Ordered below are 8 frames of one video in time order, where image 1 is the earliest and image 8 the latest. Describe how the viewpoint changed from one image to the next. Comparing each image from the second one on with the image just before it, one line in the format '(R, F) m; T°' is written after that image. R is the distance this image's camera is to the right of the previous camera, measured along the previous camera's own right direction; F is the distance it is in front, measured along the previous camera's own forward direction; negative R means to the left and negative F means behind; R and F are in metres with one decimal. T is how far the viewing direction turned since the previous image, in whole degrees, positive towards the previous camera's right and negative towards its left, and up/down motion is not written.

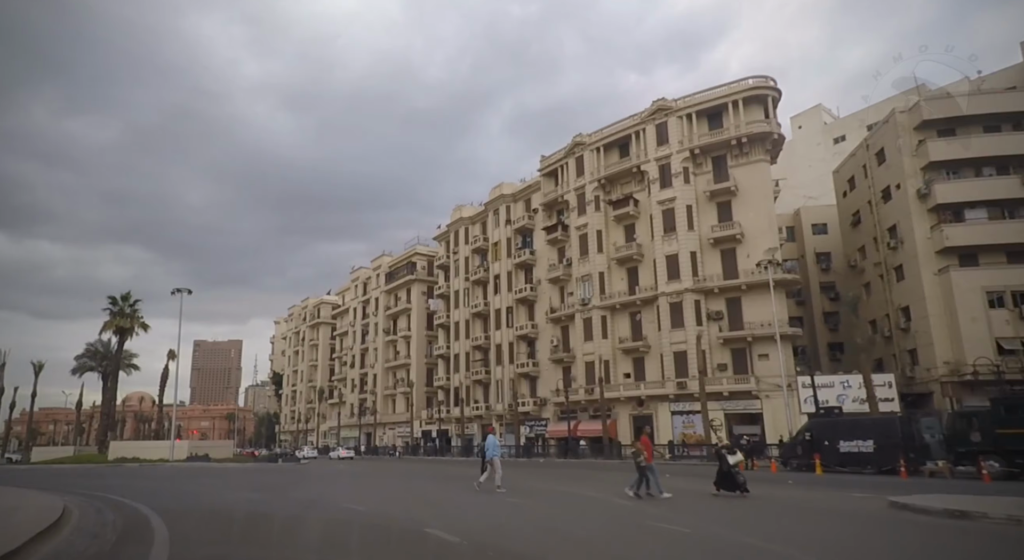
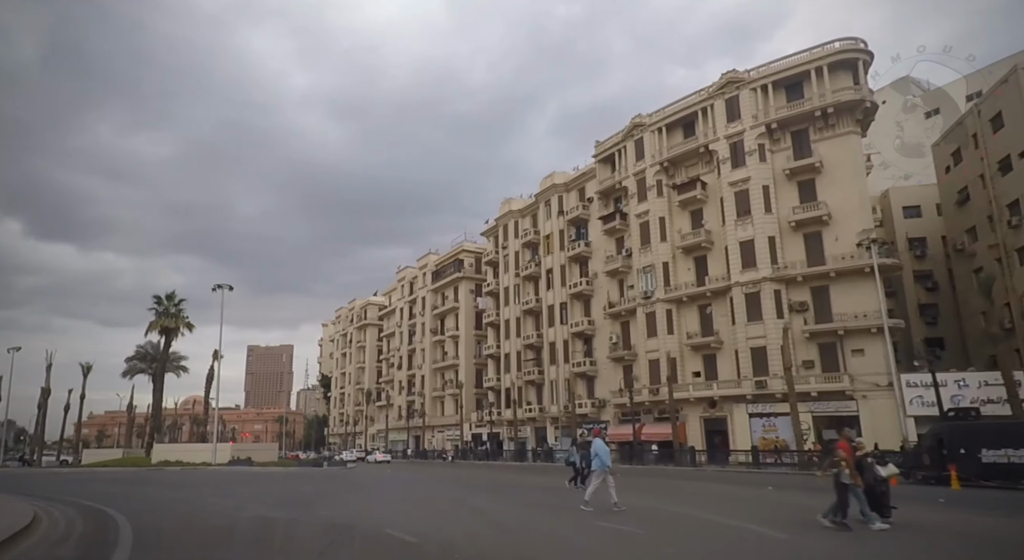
(-0.8, +3.3) m; -4°
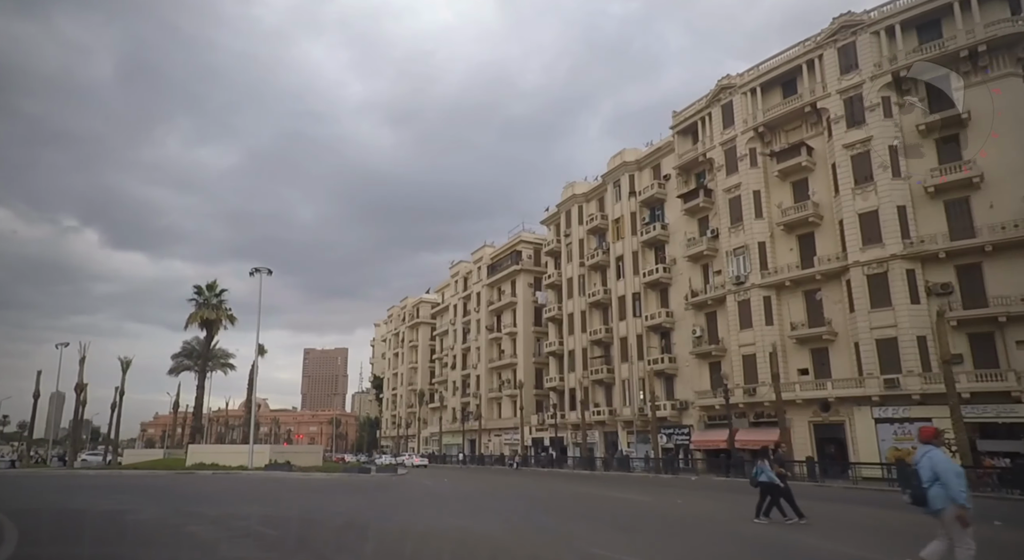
(-1.2, +5.3) m; -4°
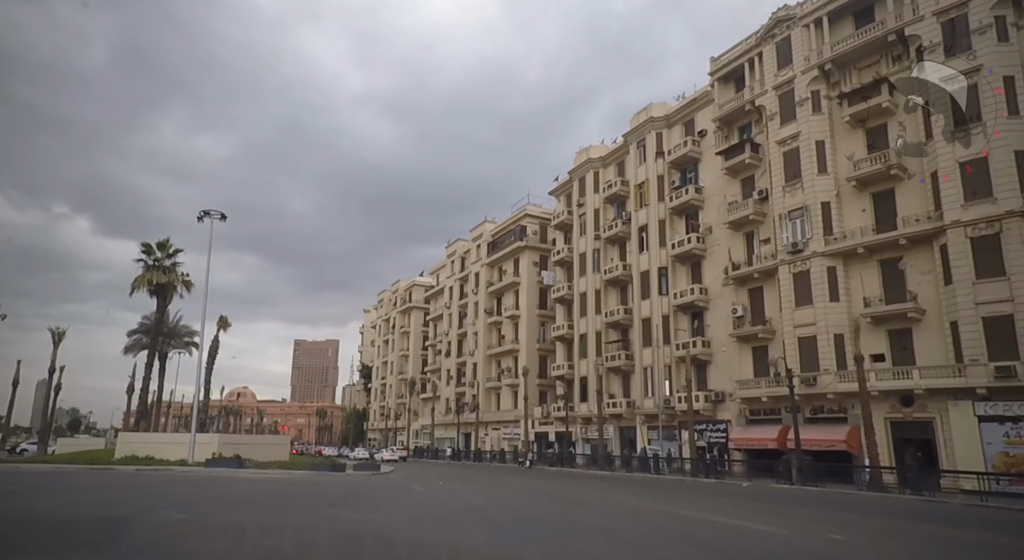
(-0.9, +6.7) m; +1°
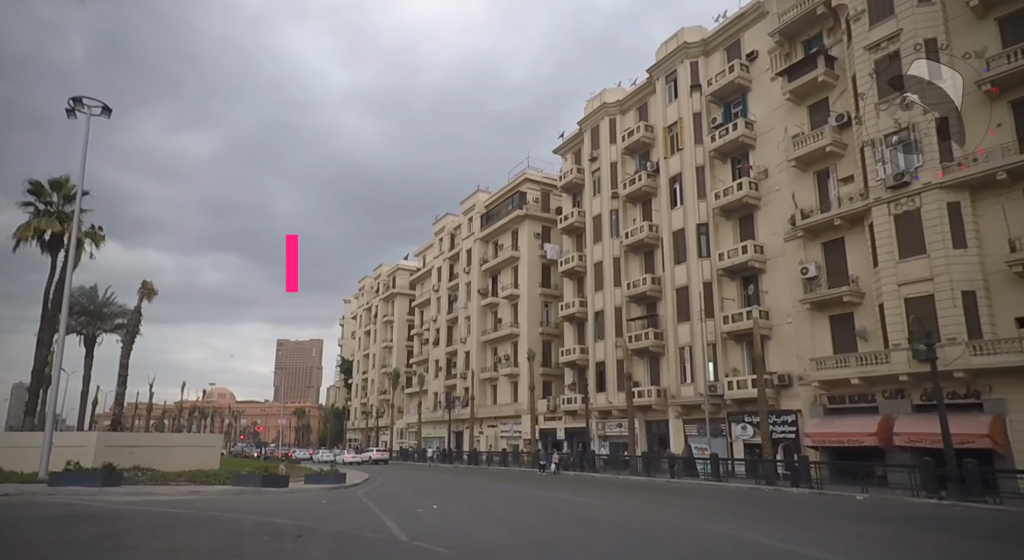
(-1.0, +8.4) m; +1°
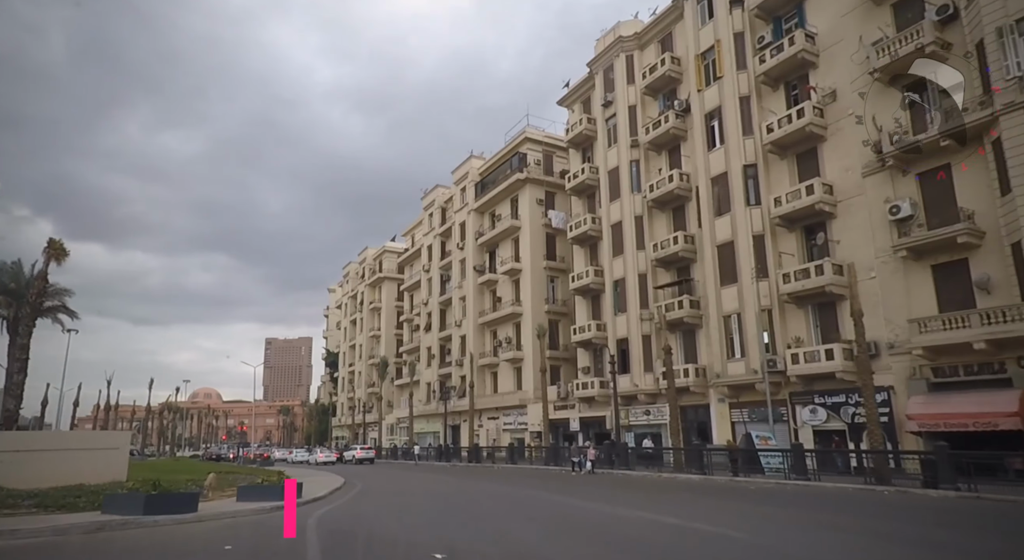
(-0.8, +6.4) m; +1°
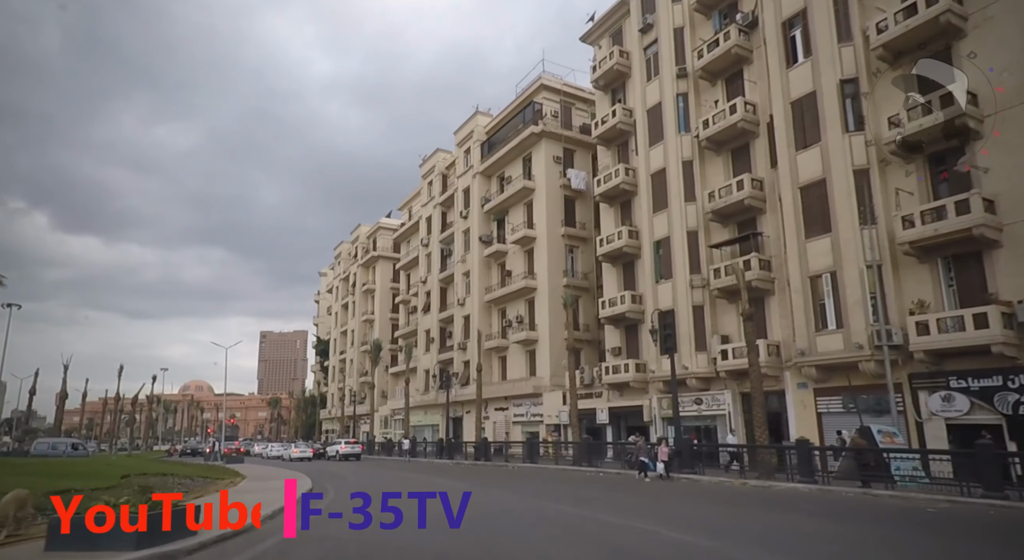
(-0.9, +6.7) m; 0°
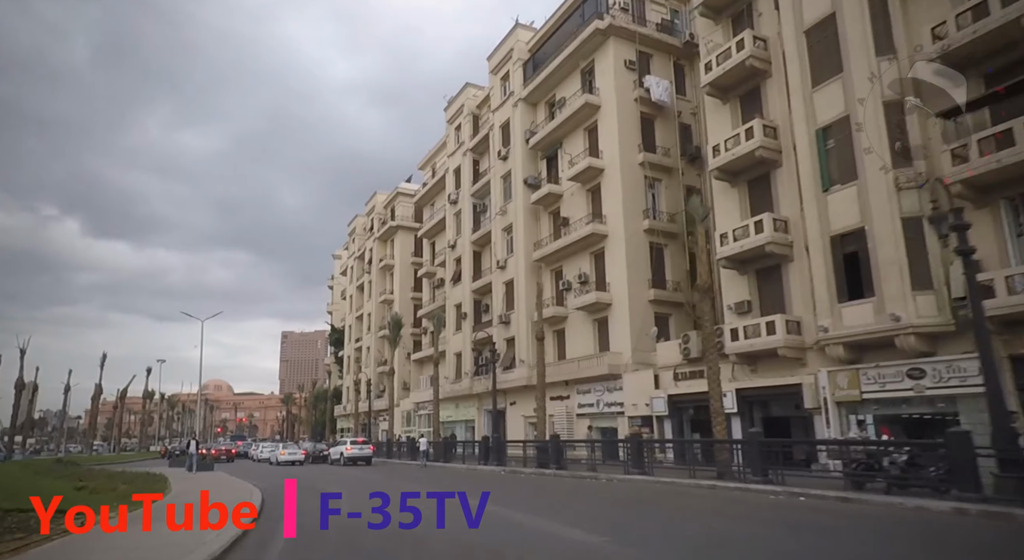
(-1.9, +10.6) m; -2°
